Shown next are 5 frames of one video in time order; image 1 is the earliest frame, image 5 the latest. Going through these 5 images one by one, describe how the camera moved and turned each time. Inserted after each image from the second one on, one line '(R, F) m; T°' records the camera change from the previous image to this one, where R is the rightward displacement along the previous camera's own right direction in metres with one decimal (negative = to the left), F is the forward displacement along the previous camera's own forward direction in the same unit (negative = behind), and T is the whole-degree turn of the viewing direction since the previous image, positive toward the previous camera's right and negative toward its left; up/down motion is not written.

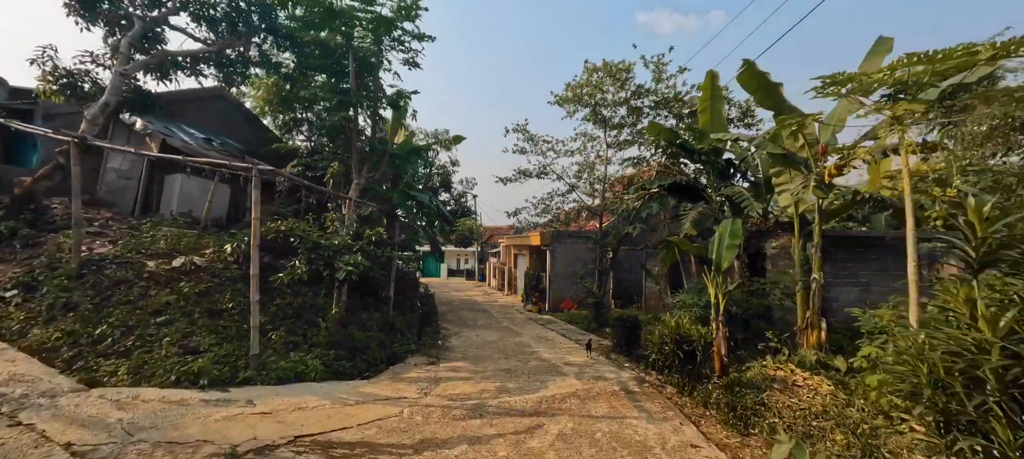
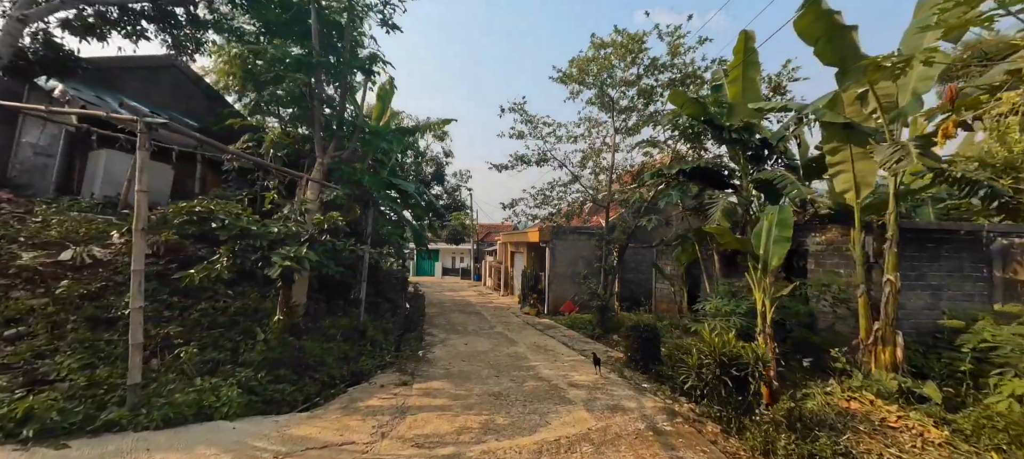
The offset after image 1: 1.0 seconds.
(+0.1, +1.1) m; 0°
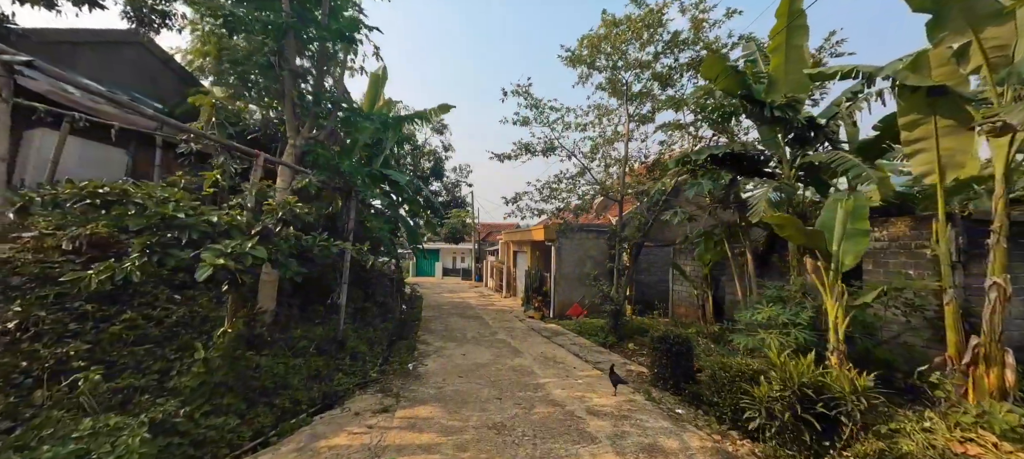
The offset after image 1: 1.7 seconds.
(0.0, +0.8) m; 0°
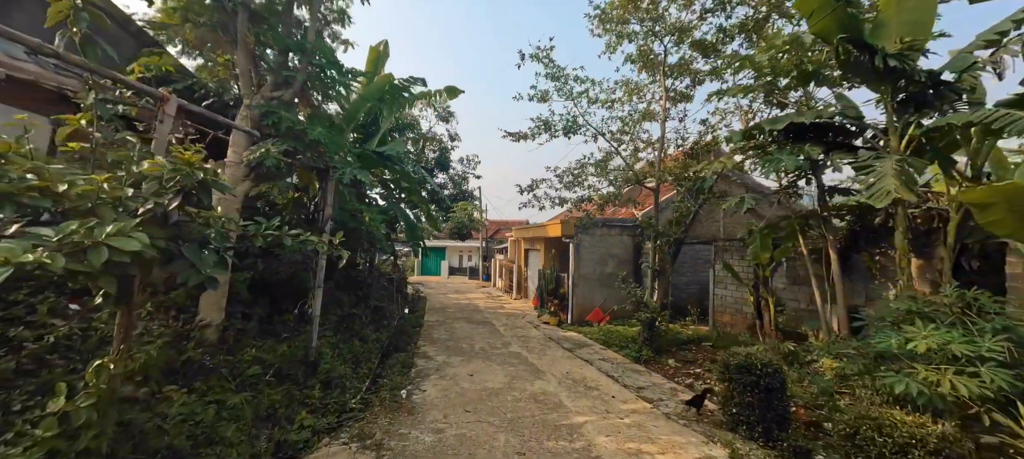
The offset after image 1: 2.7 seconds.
(-0.1, +1.2) m; -1°
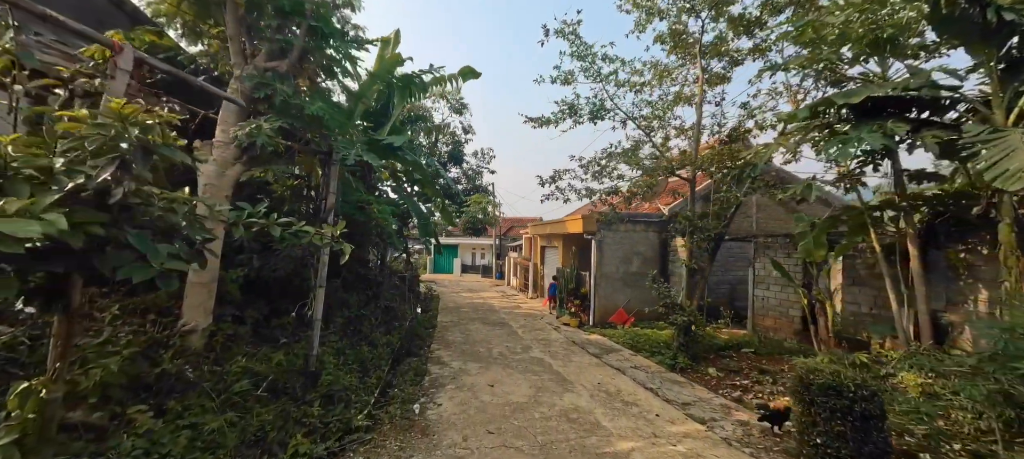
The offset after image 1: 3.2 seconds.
(-0.1, +0.5) m; -2°
